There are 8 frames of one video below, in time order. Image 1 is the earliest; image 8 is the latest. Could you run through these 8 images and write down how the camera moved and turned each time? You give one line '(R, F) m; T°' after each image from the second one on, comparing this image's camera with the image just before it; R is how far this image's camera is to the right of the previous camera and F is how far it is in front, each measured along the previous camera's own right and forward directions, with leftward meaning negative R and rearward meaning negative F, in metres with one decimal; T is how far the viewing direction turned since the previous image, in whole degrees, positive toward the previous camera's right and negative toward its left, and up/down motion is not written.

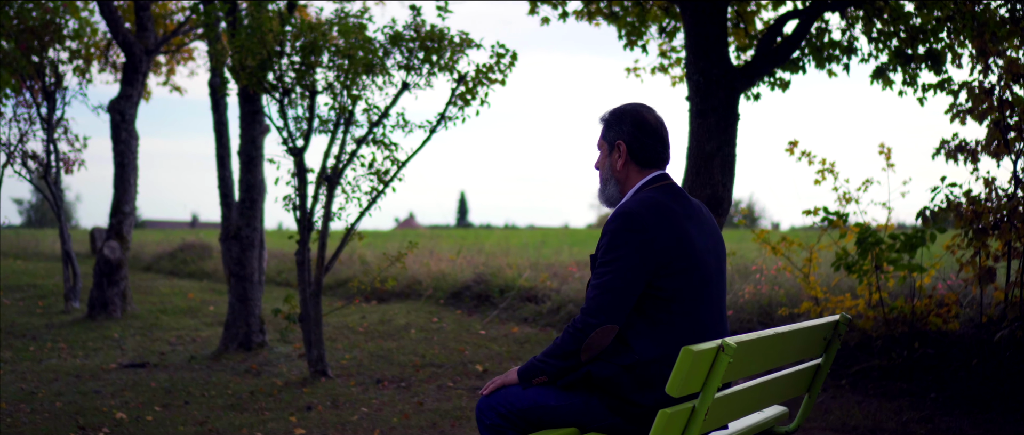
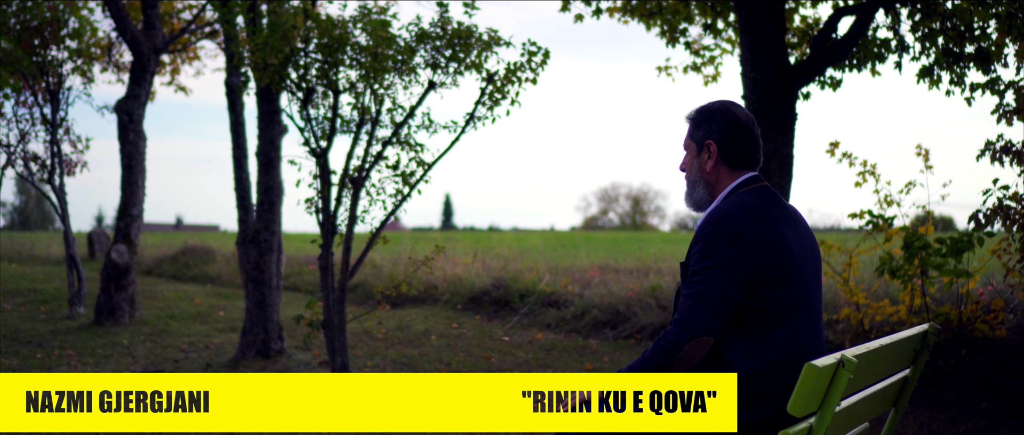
(-0.4, +0.3) m; +1°
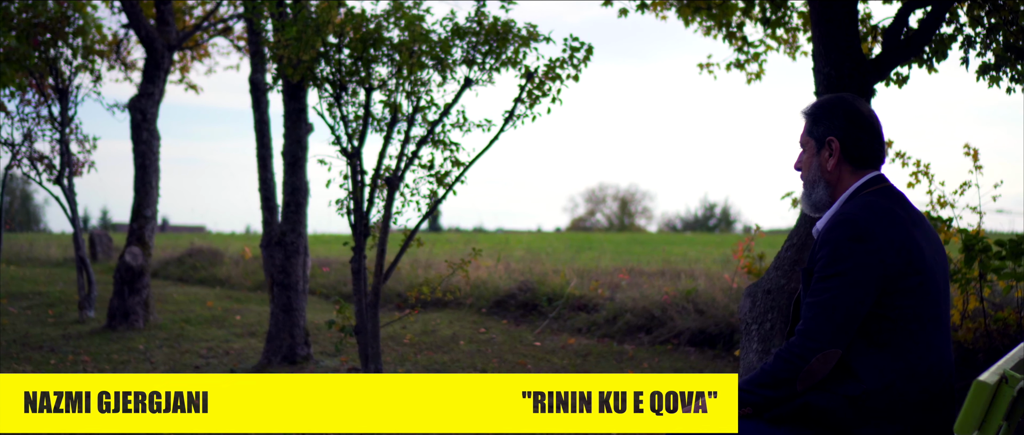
(-0.5, +0.3) m; +1°
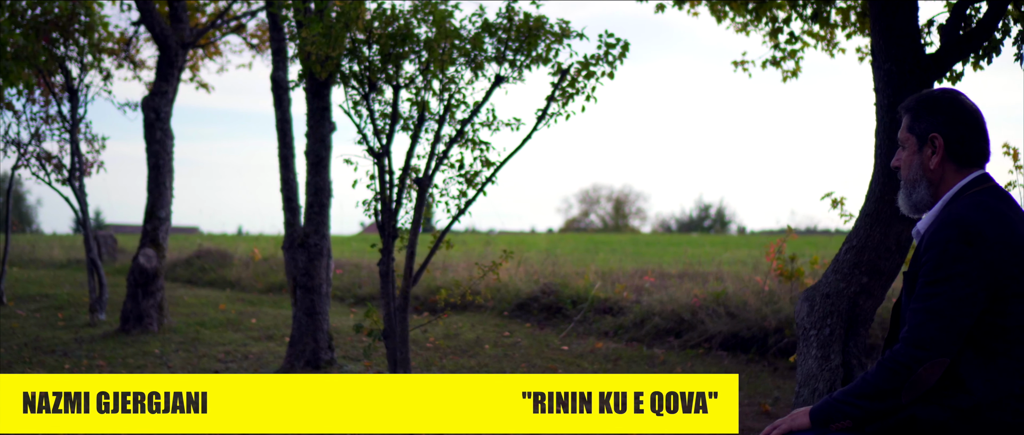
(-0.3, +0.2) m; 0°
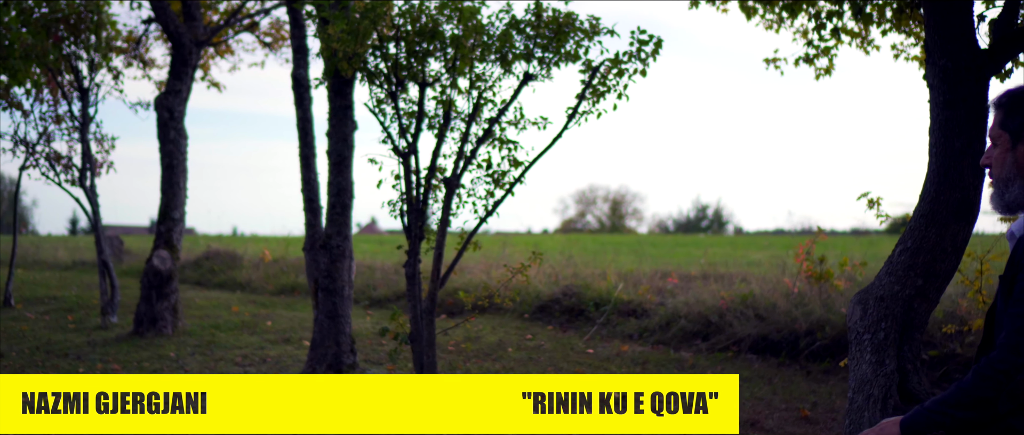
(-0.3, +0.2) m; 0°
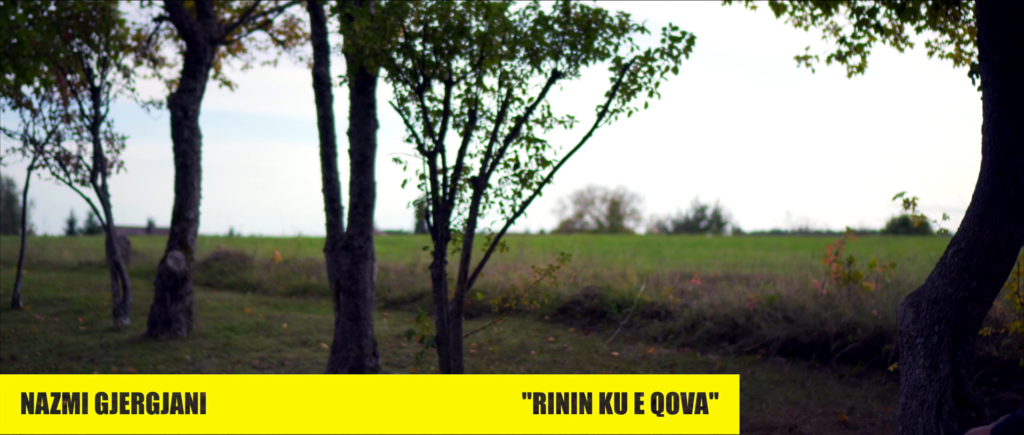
(-0.3, +0.2) m; 0°
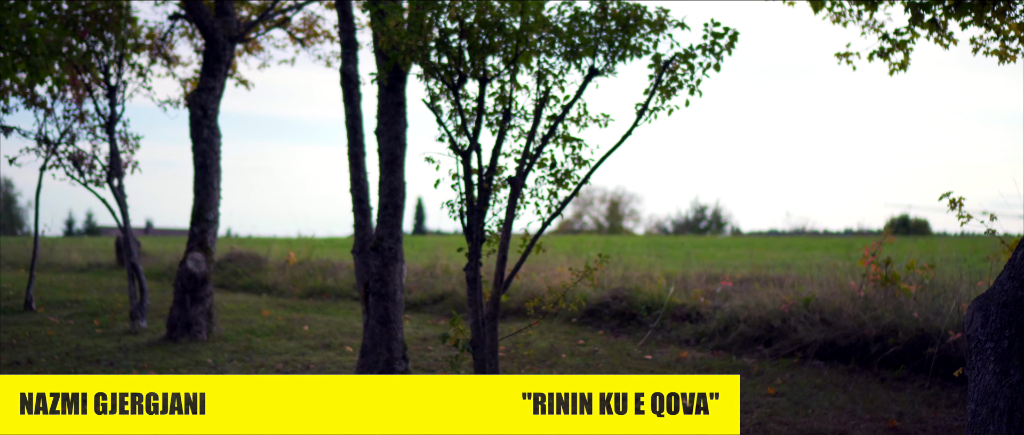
(-0.3, +0.2) m; 0°
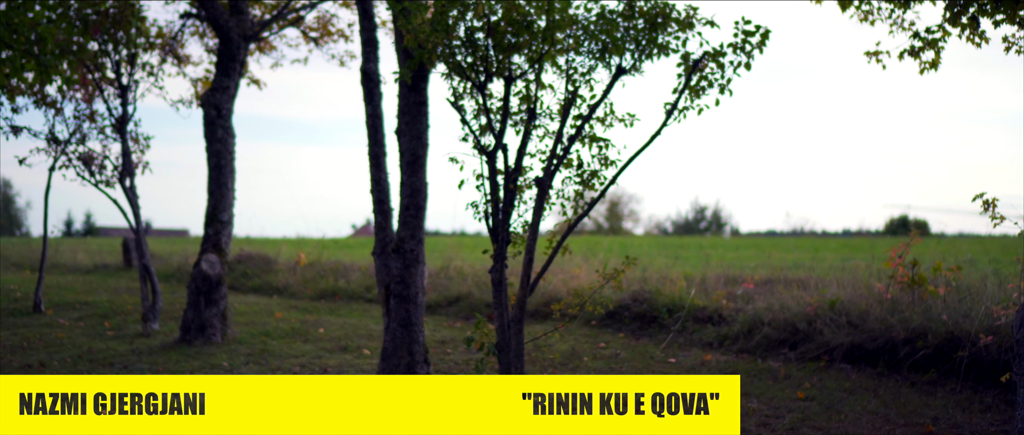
(-0.2, +0.1) m; 0°
